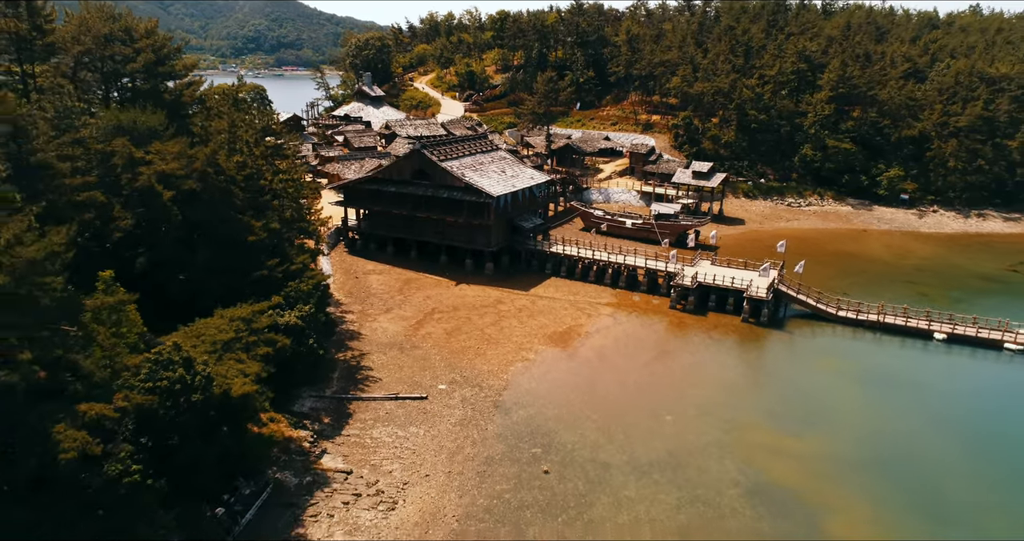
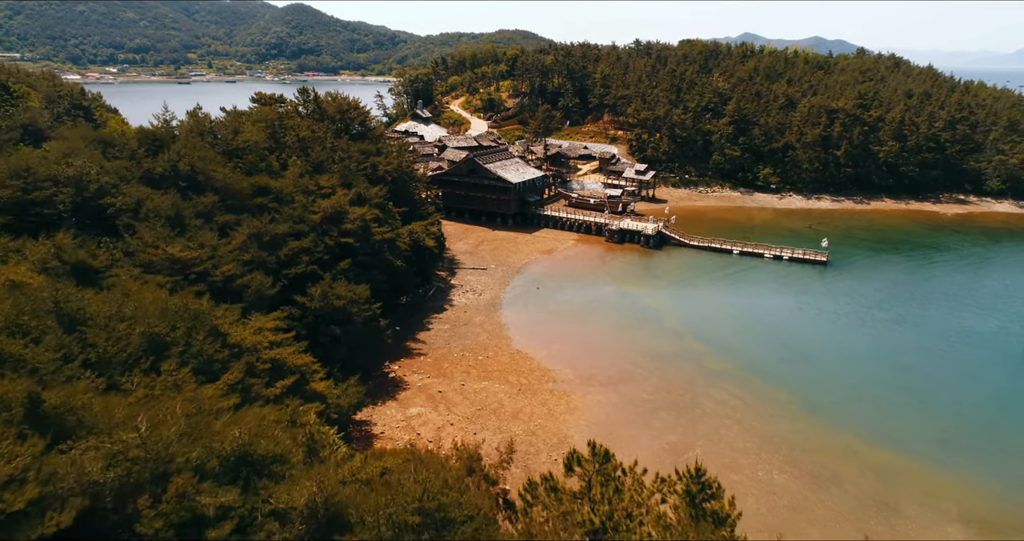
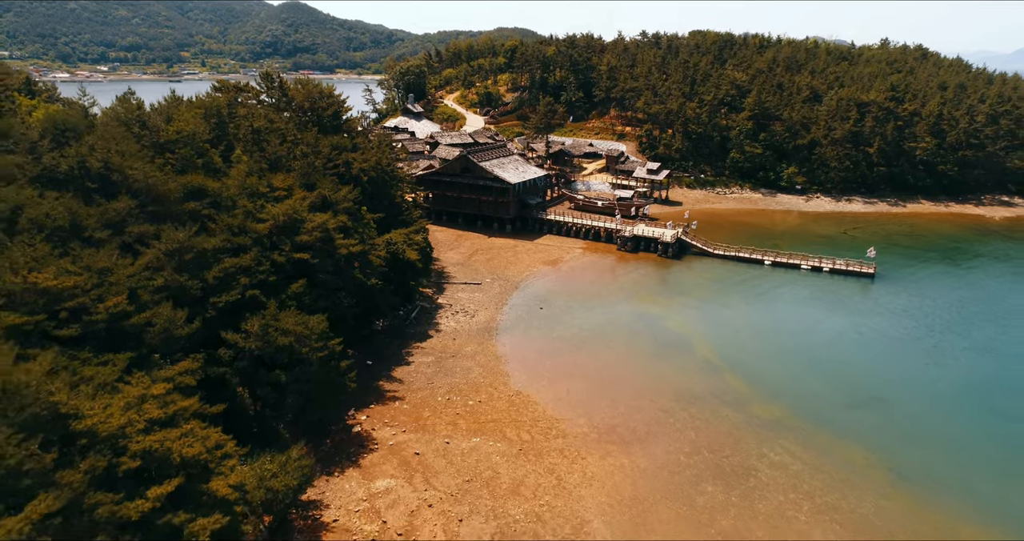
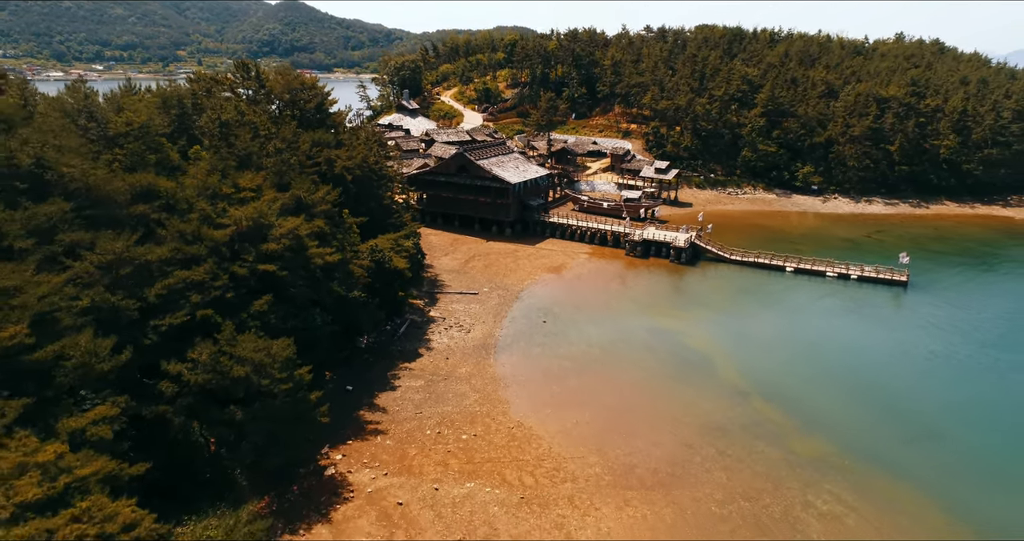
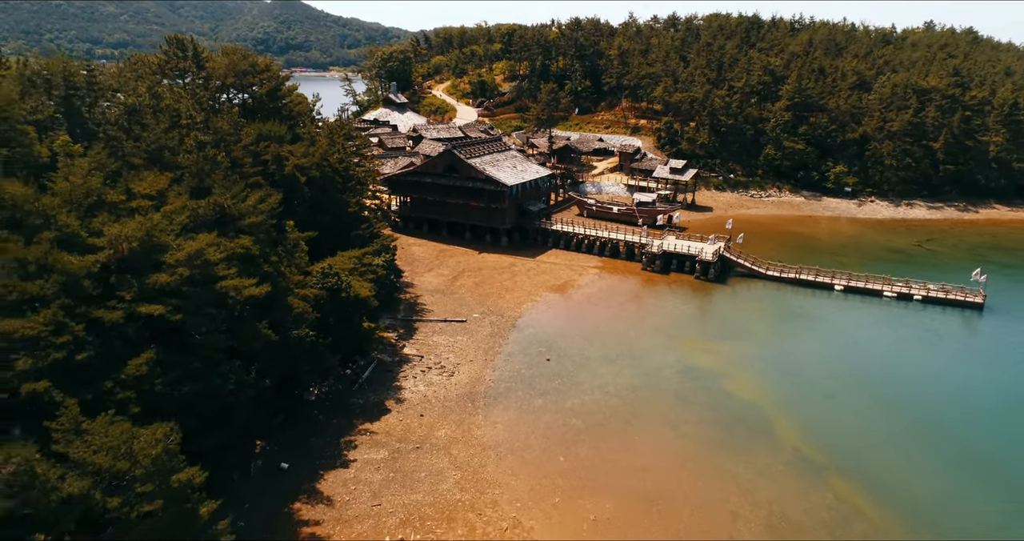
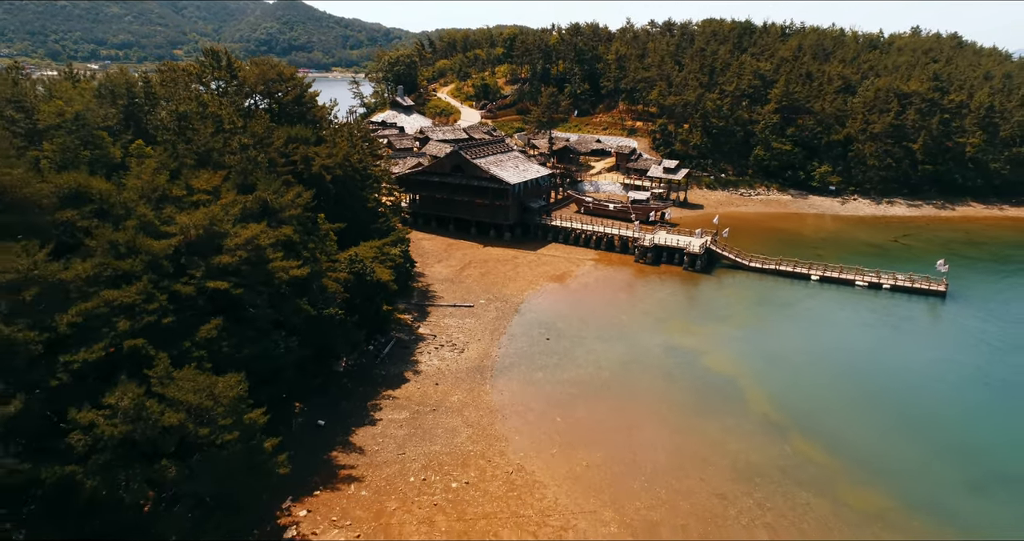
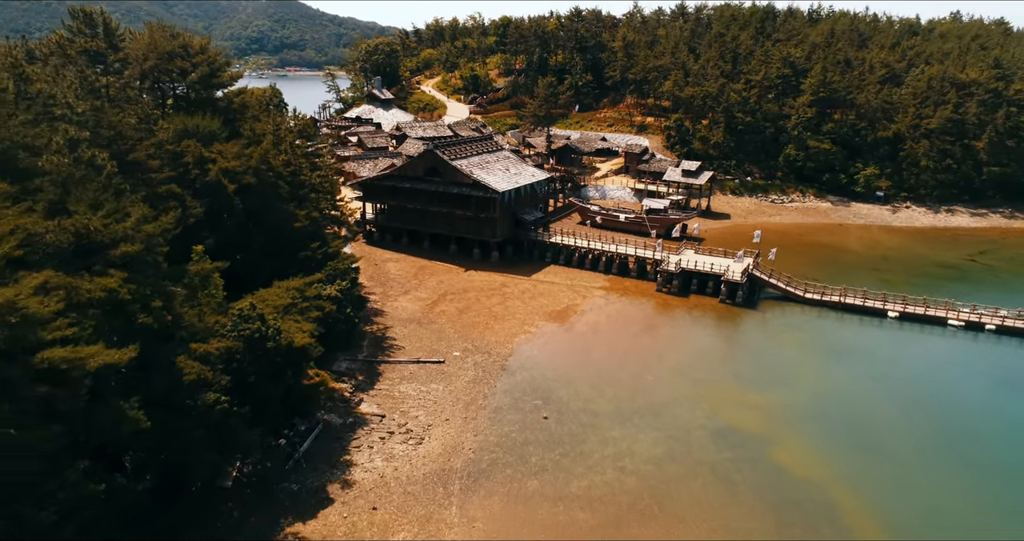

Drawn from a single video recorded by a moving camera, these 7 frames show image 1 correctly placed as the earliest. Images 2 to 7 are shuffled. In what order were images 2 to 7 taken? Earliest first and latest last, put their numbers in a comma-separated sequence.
7, 5, 6, 4, 3, 2
